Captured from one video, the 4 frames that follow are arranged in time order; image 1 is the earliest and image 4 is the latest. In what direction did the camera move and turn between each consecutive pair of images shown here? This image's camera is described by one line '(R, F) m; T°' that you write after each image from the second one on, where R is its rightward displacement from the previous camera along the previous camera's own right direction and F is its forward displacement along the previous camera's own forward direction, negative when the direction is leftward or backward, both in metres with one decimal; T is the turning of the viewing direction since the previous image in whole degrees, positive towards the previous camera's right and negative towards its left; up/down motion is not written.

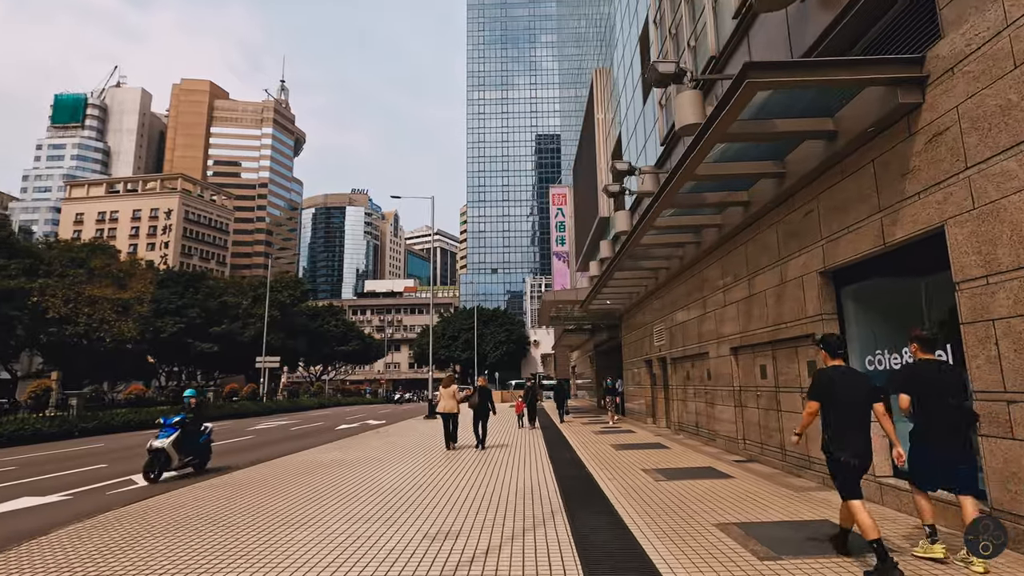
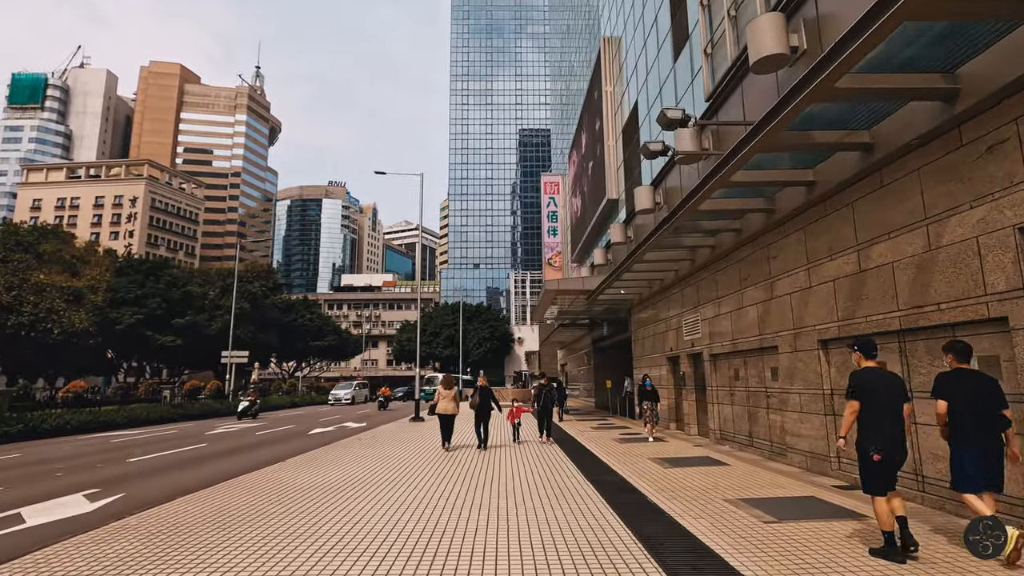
(-0.8, +2.4) m; +2°
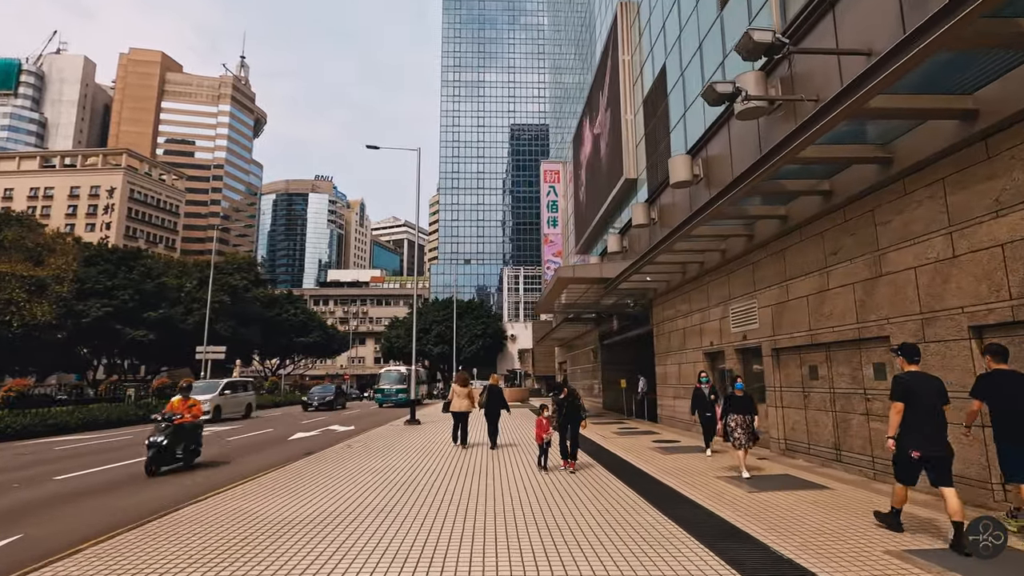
(-0.7, +2.2) m; +1°
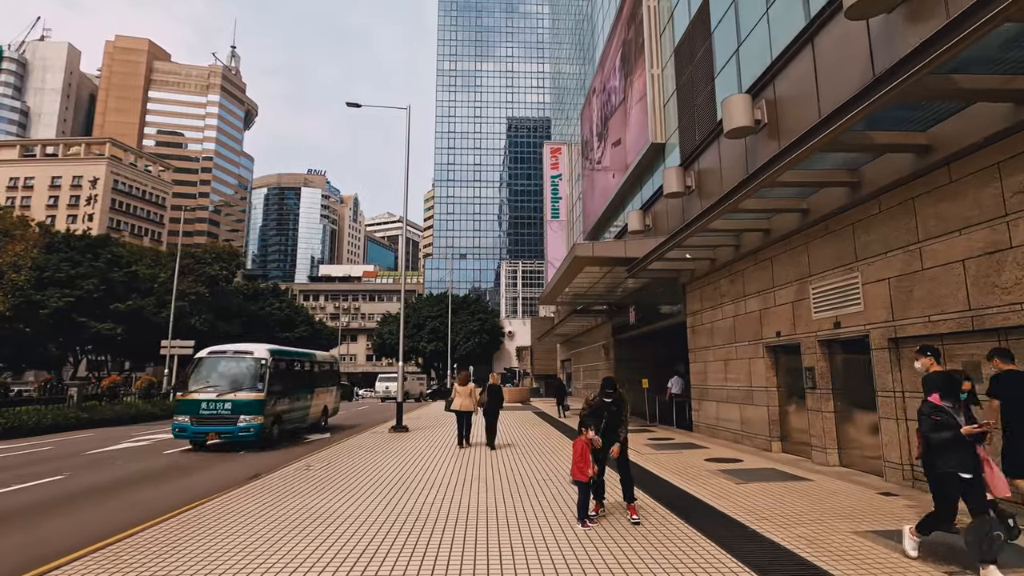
(-0.3, +3.0) m; +1°
